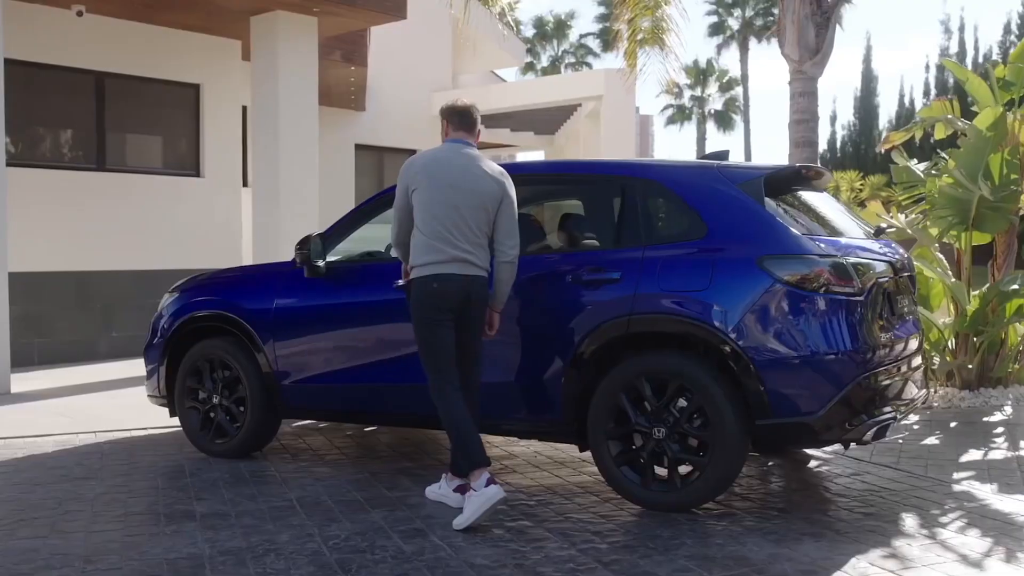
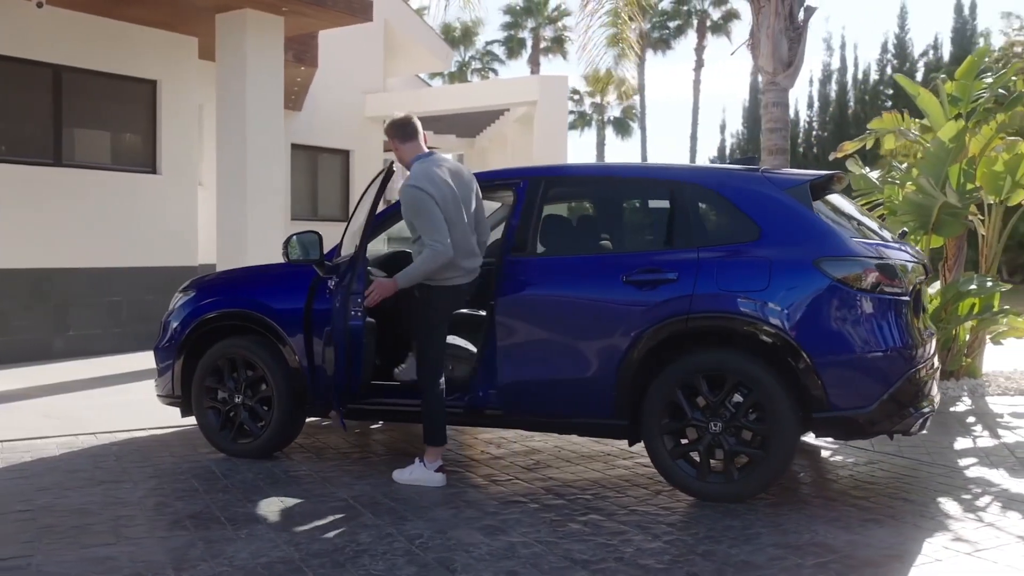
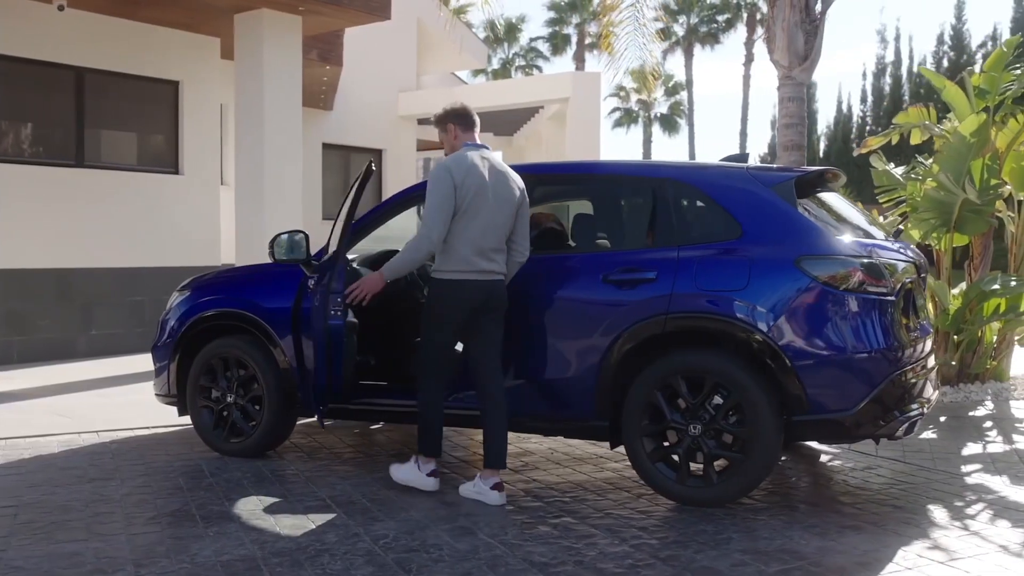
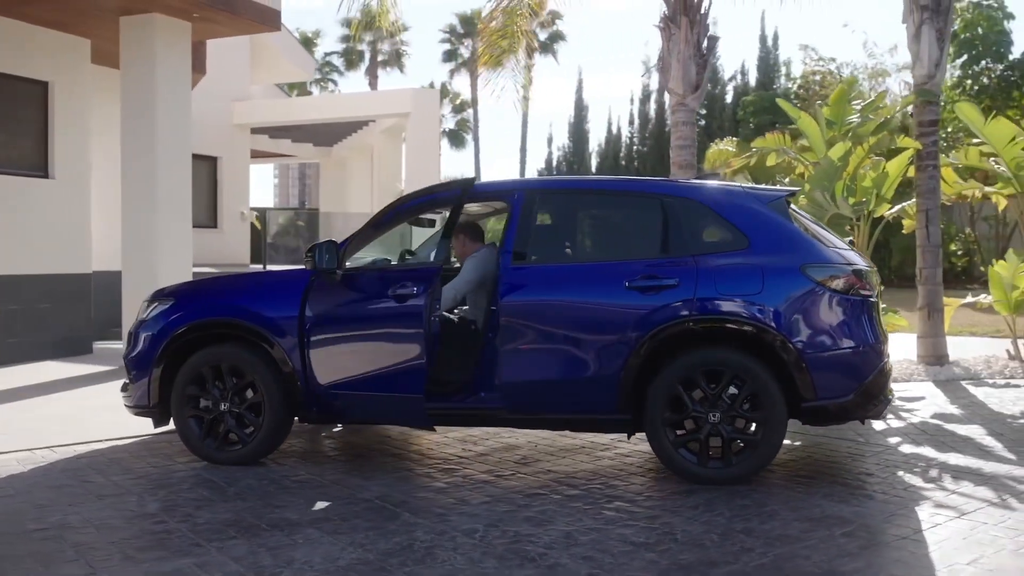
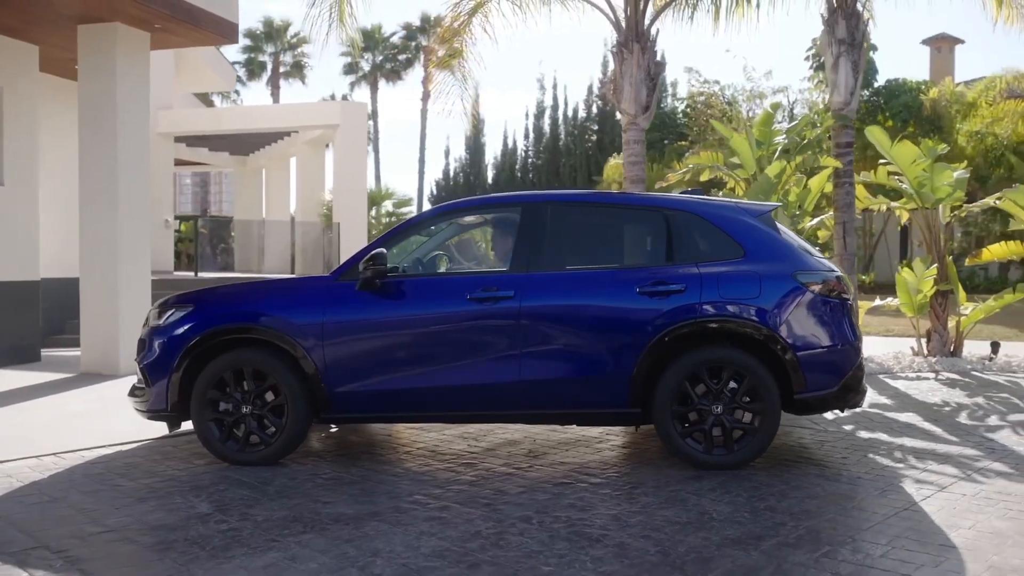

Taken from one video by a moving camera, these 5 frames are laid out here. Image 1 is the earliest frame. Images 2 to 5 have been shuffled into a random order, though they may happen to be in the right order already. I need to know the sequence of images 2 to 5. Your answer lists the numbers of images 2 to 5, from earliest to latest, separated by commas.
3, 2, 4, 5
